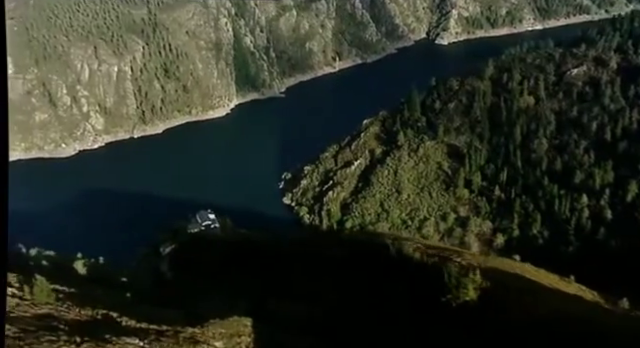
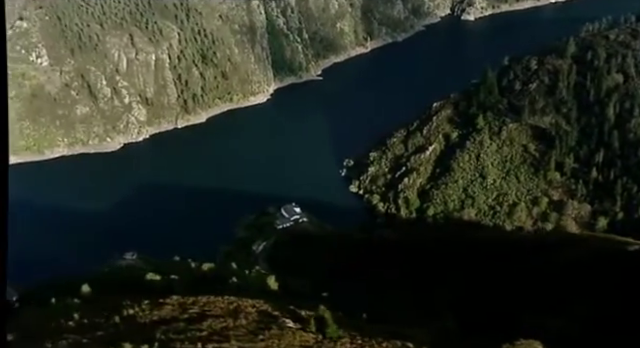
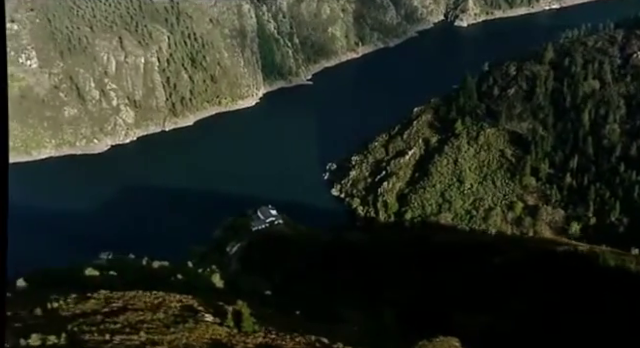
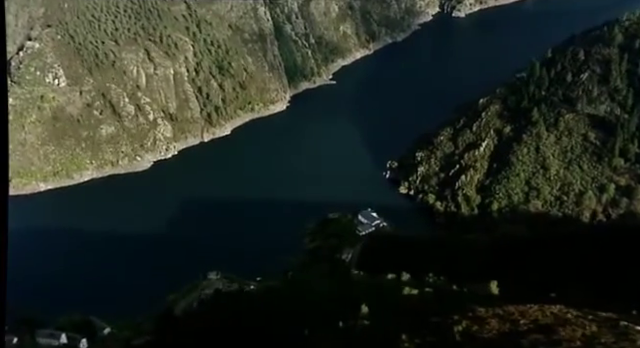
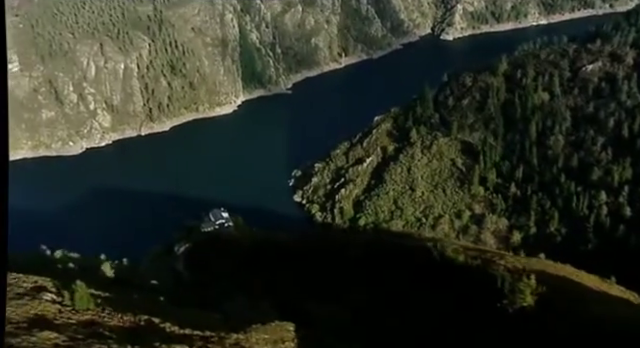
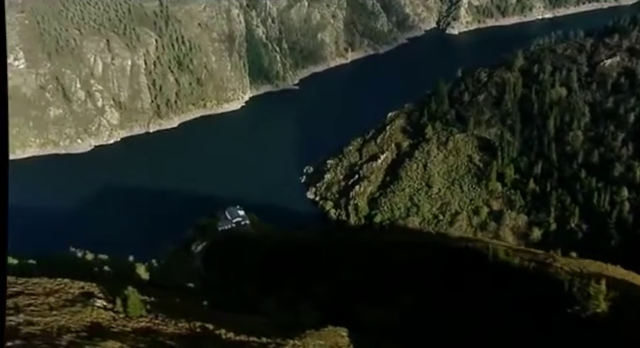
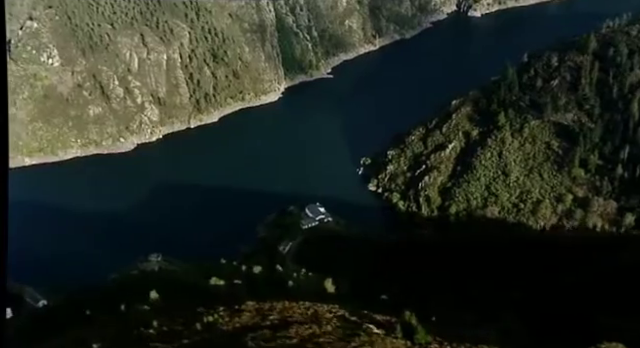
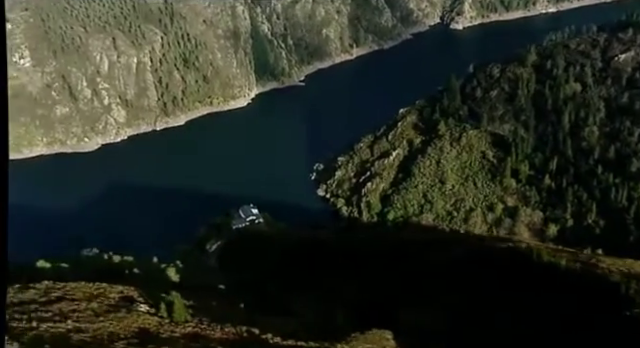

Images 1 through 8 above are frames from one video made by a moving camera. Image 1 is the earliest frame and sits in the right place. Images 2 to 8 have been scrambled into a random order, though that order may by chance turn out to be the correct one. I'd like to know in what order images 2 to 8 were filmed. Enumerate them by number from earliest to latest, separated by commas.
5, 6, 8, 3, 2, 7, 4
